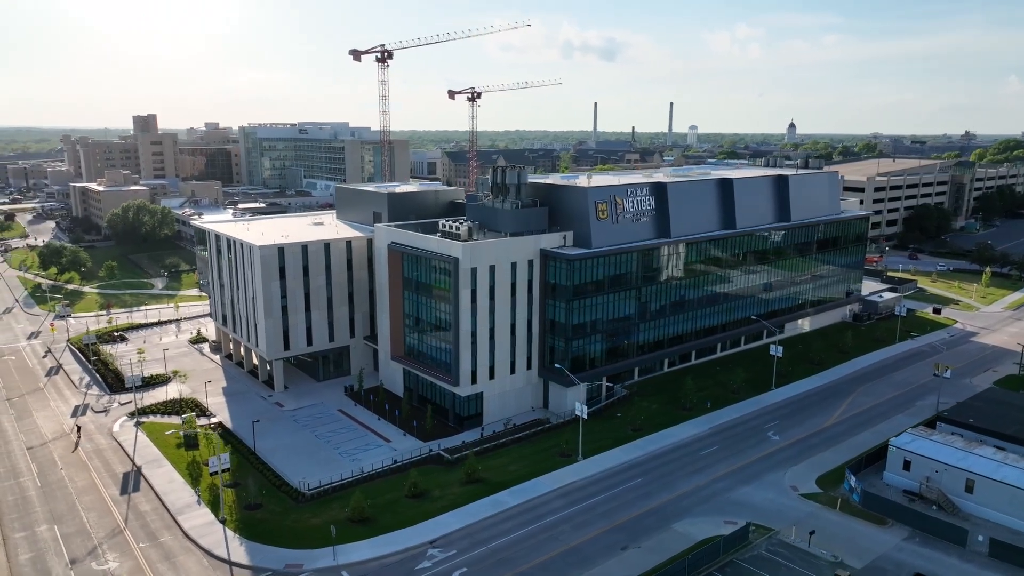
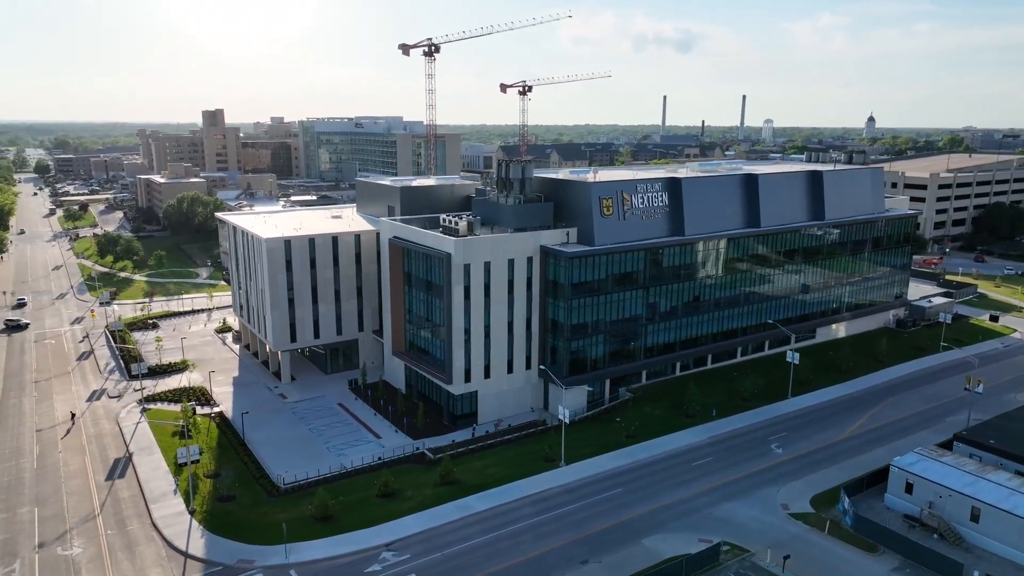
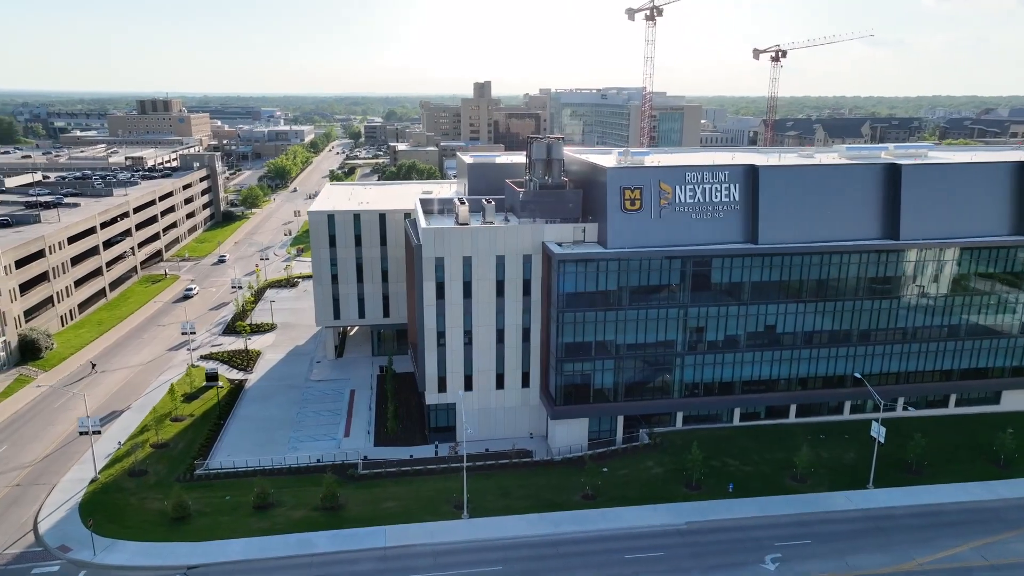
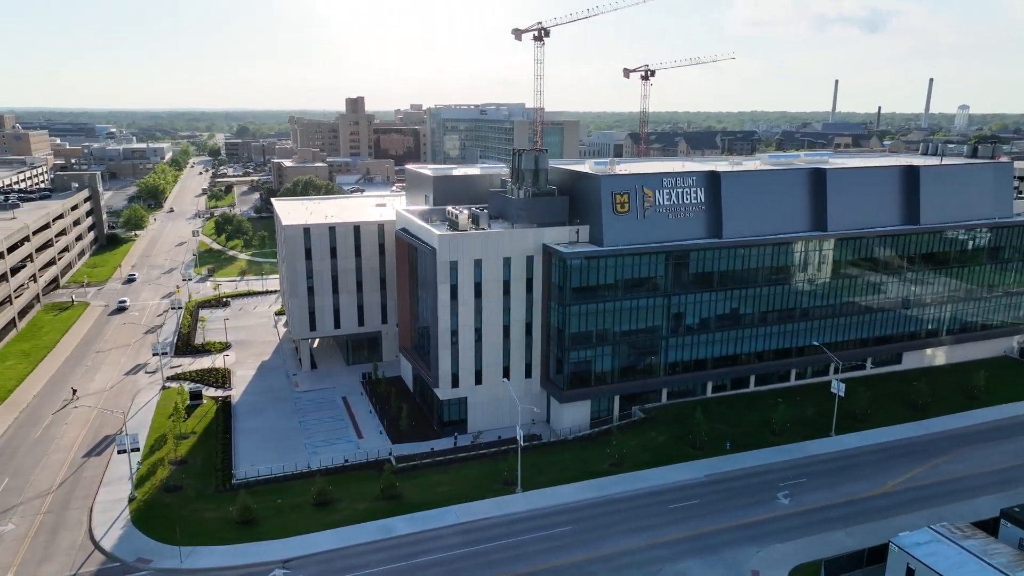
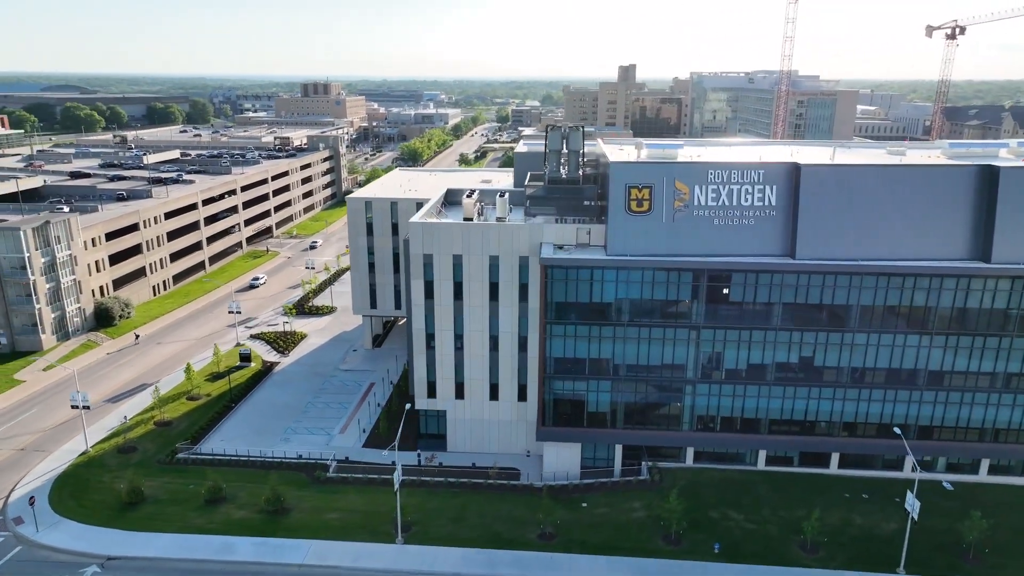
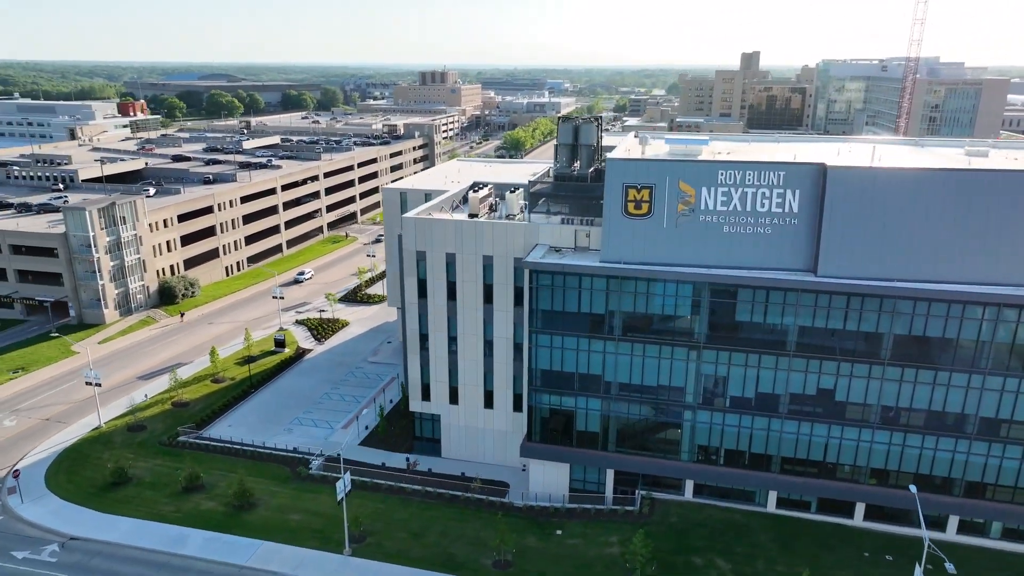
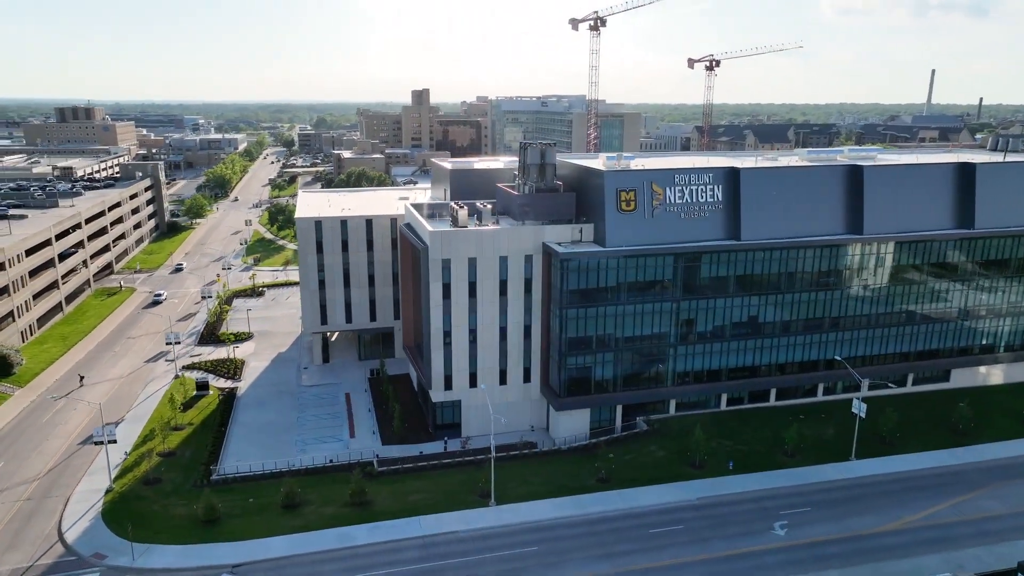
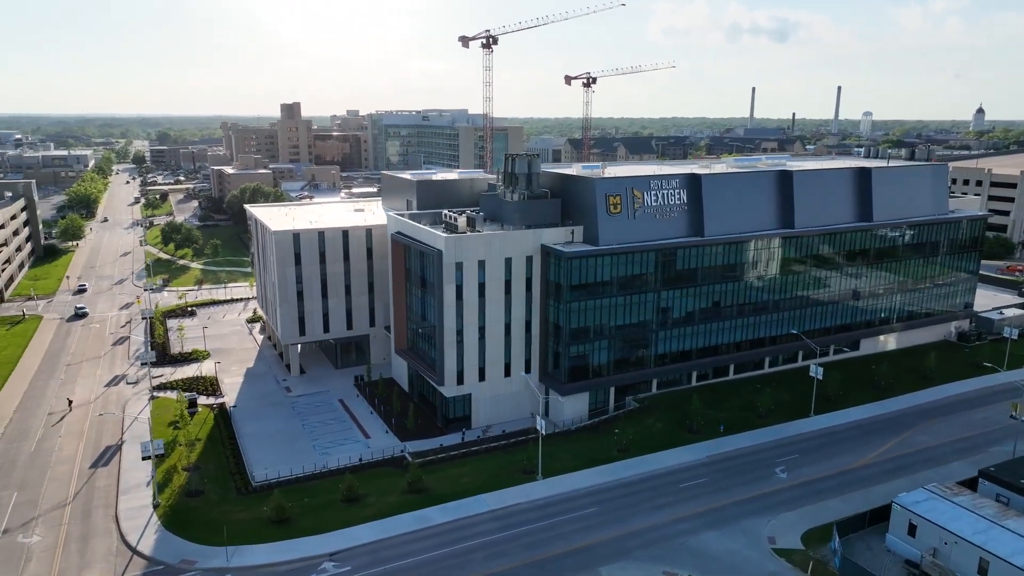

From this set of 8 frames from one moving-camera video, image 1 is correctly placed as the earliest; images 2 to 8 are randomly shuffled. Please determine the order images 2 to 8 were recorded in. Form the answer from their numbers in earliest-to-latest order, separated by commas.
2, 8, 4, 7, 3, 5, 6
